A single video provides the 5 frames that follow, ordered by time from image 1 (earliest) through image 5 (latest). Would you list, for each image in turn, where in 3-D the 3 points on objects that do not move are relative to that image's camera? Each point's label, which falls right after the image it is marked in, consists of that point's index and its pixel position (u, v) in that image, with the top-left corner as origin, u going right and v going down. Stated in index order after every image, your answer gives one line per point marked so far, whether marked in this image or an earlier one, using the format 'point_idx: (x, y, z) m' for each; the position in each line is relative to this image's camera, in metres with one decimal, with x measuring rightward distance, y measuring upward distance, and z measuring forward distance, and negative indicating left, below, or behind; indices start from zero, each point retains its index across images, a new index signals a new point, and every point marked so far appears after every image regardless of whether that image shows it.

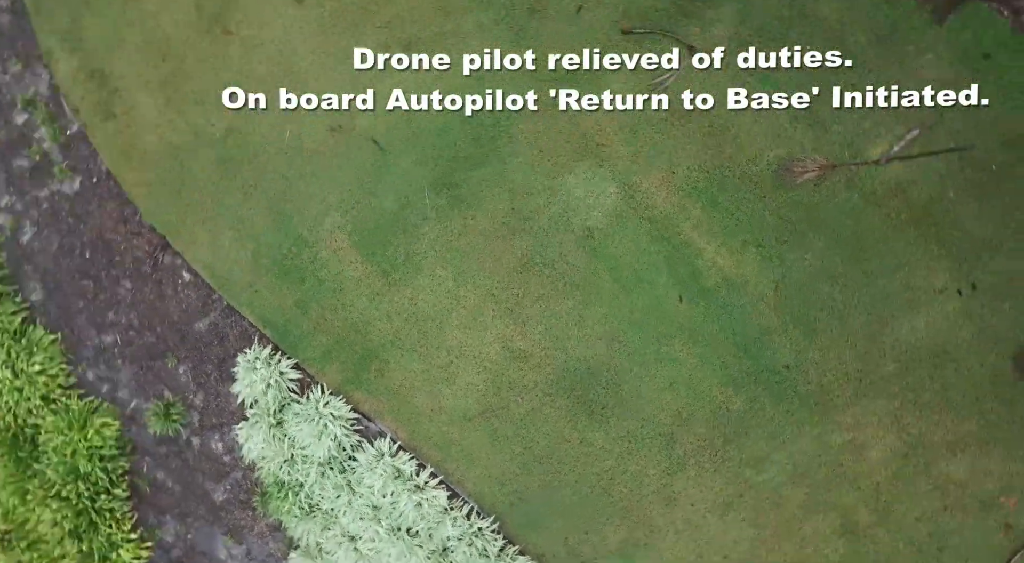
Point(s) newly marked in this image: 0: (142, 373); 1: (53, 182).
0: (-4.0, -1.0, +9.1) m
1: (-5.0, +1.1, +9.1) m
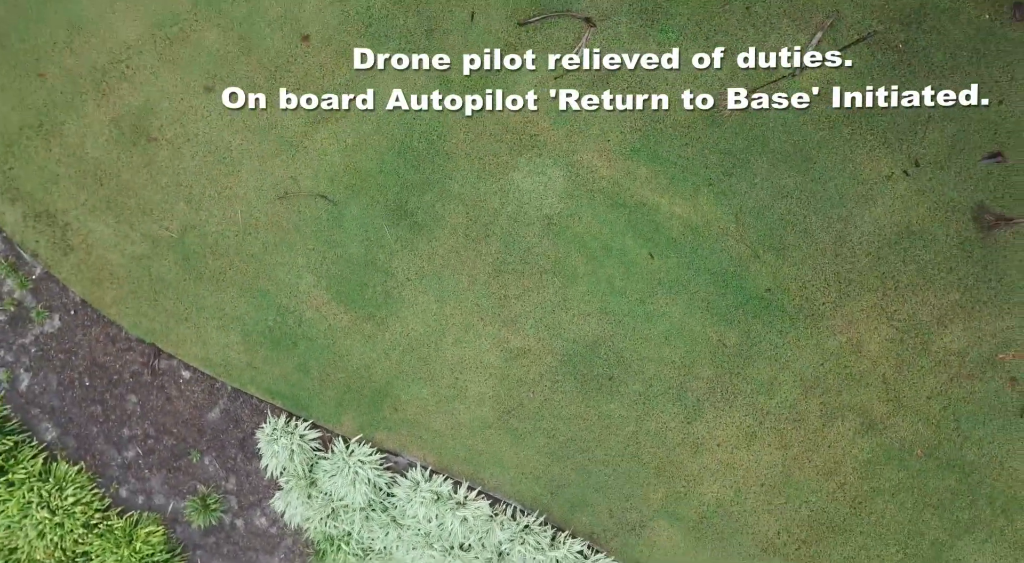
0: (-3.8, -2.2, +9.4) m
1: (-5.3, -0.5, +9.4) m
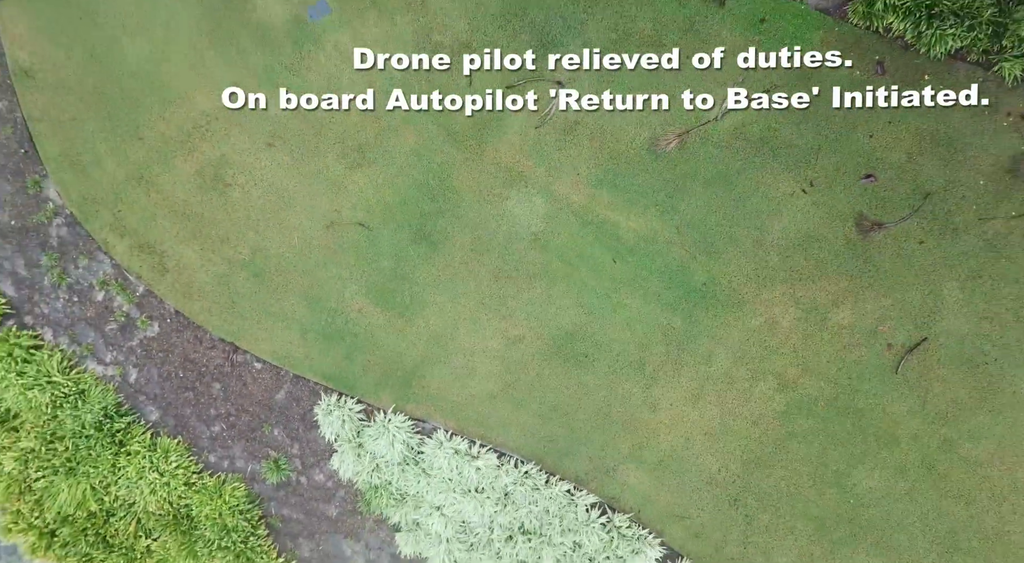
0: (-3.8, -2.3, +12.2) m
1: (-5.4, -0.7, +12.2) m
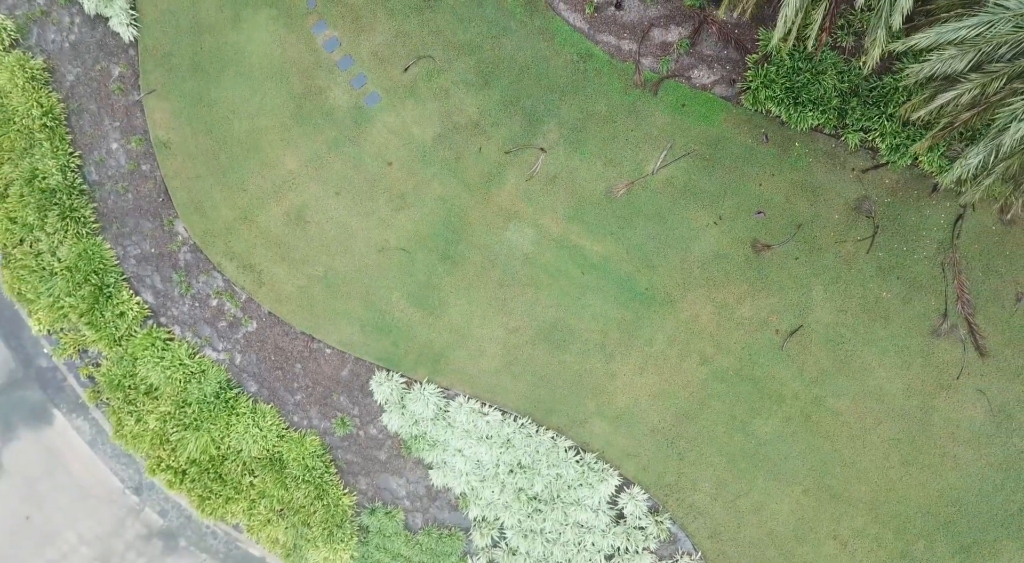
0: (-3.8, -2.5, +16.9) m
1: (-5.4, -0.9, +16.9) m
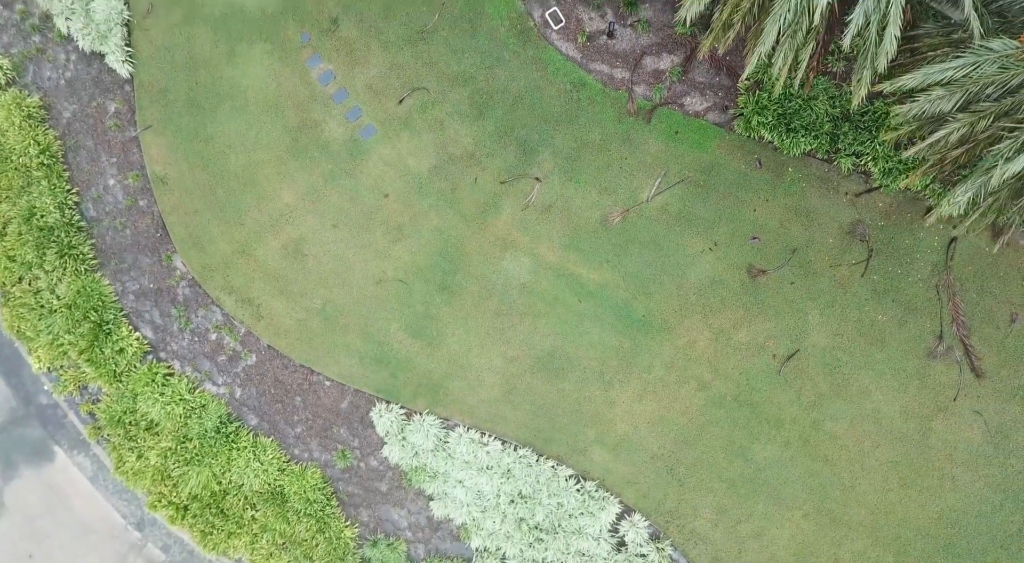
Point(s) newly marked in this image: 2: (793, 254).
0: (-3.8, -3.2, +17.0) m
1: (-5.4, -1.6, +17.0) m
2: (+5.5, +0.5, +16.6) m
